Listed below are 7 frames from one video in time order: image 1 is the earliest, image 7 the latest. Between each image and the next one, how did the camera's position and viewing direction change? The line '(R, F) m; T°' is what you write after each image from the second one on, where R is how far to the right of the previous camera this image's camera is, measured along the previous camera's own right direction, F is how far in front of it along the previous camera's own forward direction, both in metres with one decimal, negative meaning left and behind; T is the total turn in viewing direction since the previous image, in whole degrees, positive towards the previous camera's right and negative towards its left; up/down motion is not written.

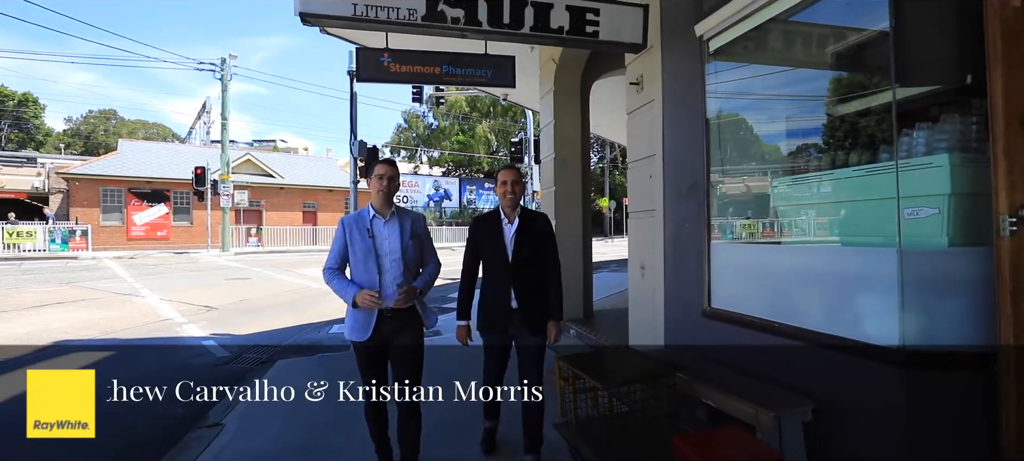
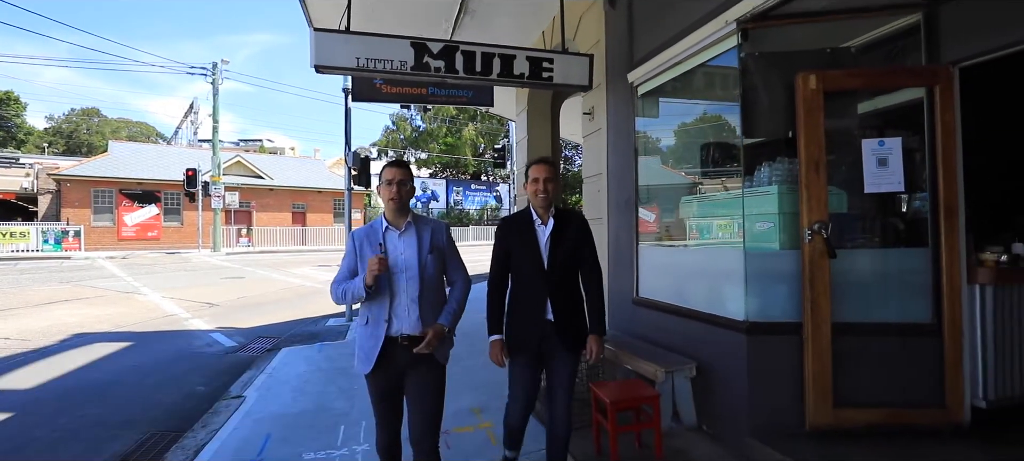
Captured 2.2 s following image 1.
(+0.2, -0.9) m; +1°
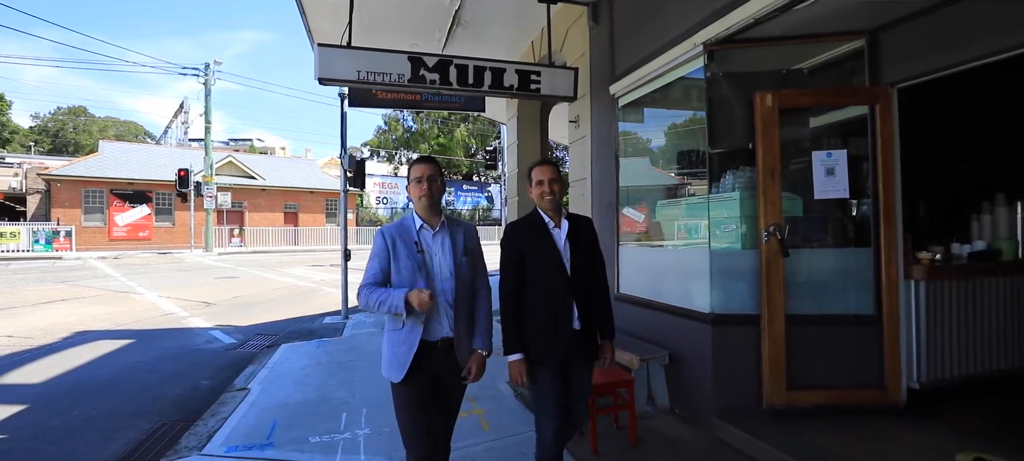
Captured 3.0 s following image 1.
(0.0, -0.3) m; +1°
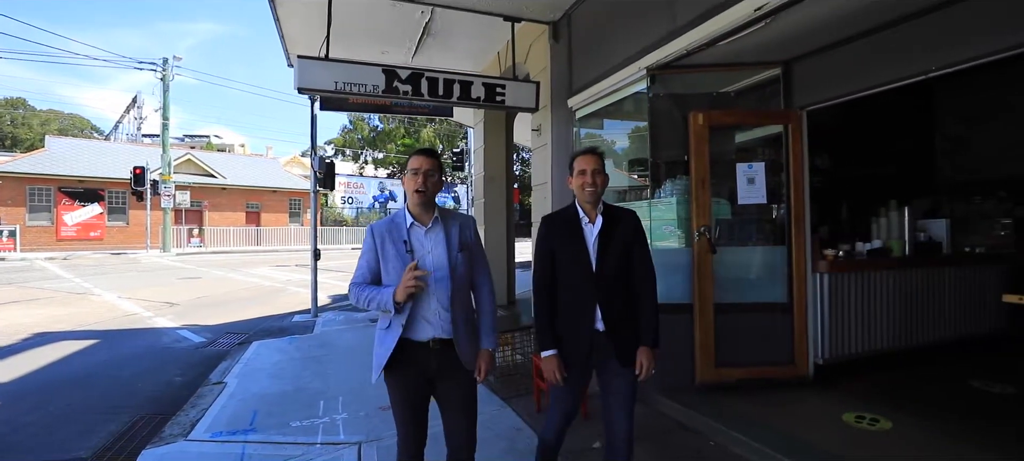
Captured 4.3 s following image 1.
(0.0, -0.4) m; +4°
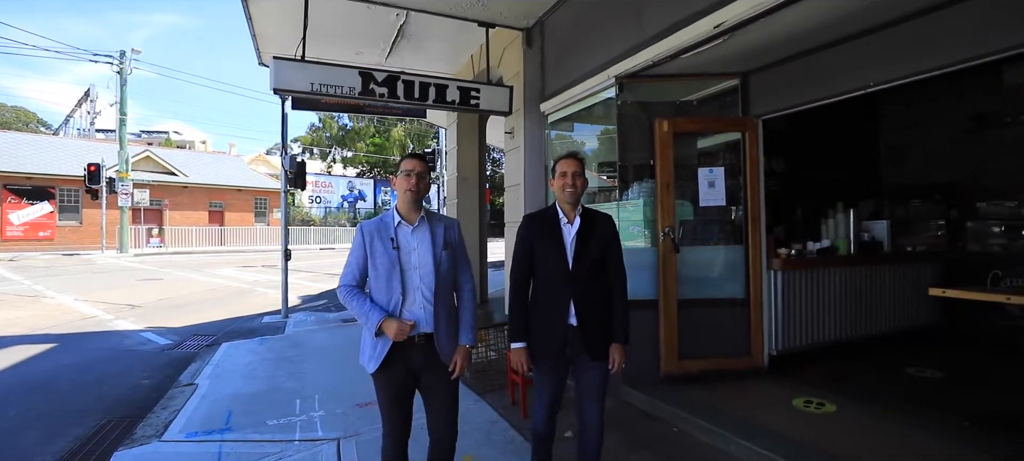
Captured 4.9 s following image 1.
(0.0, -0.2) m; +3°
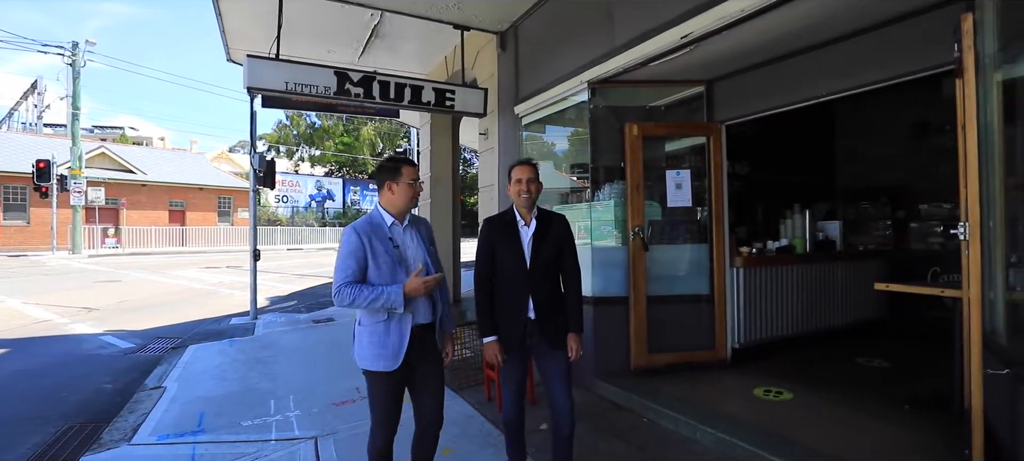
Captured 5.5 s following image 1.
(0.0, -0.1) m; +3°
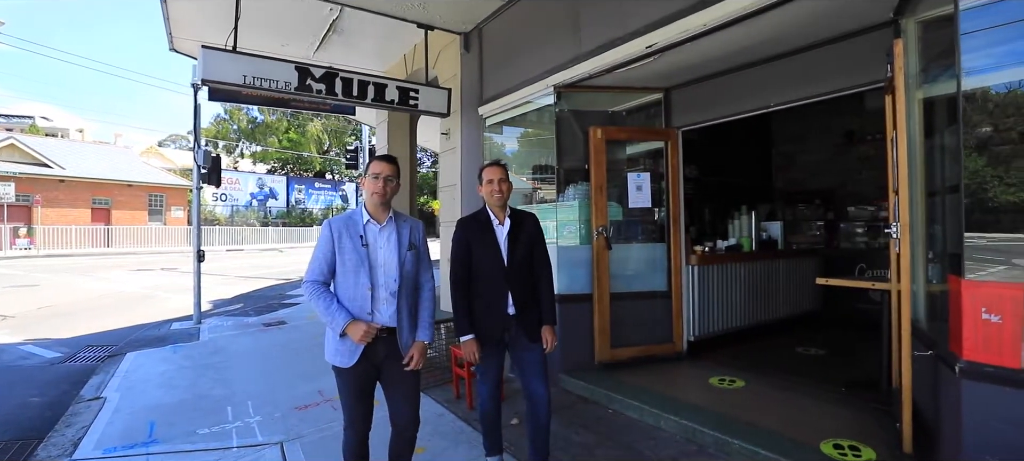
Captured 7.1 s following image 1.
(-0.2, -0.1) m; +6°
